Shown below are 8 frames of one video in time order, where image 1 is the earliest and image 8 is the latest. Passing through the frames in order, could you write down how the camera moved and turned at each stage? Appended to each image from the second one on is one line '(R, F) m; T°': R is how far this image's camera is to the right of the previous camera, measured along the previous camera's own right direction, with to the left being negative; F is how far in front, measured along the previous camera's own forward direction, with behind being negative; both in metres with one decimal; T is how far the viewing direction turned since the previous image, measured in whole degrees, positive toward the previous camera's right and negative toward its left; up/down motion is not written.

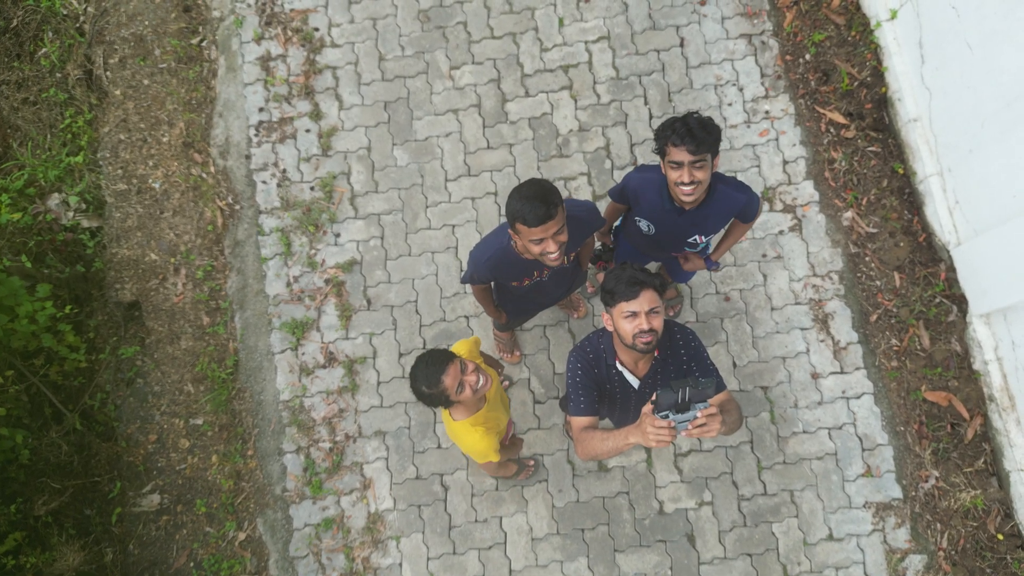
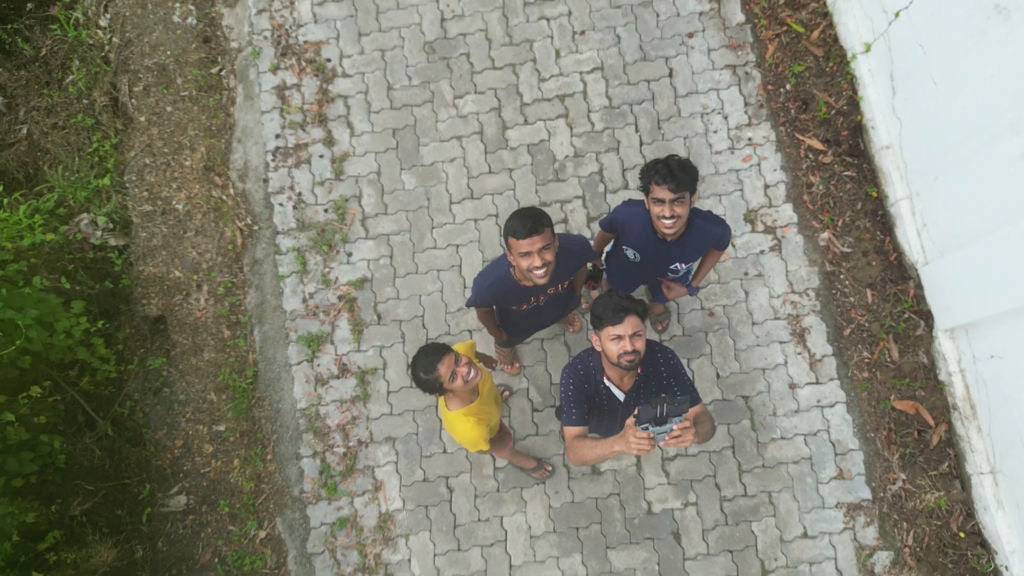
(0.0, -0.2) m; 0°
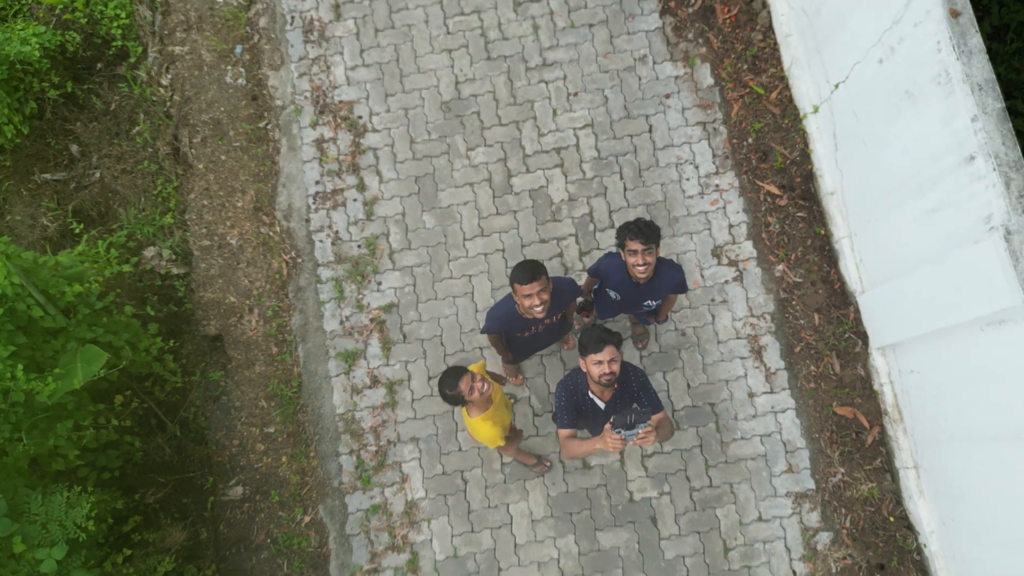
(0.0, -0.5) m; 0°
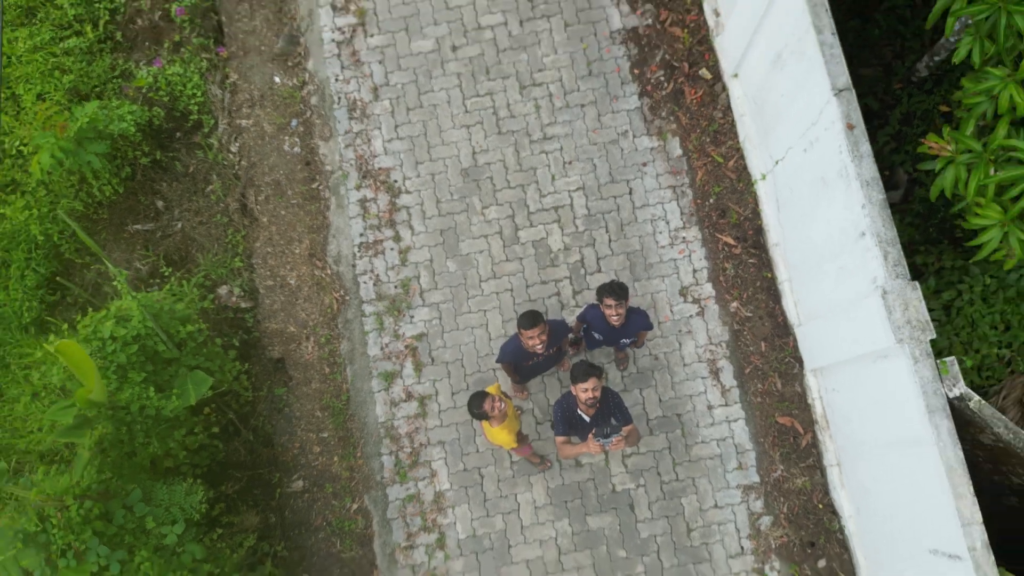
(0.0, -0.8) m; 0°
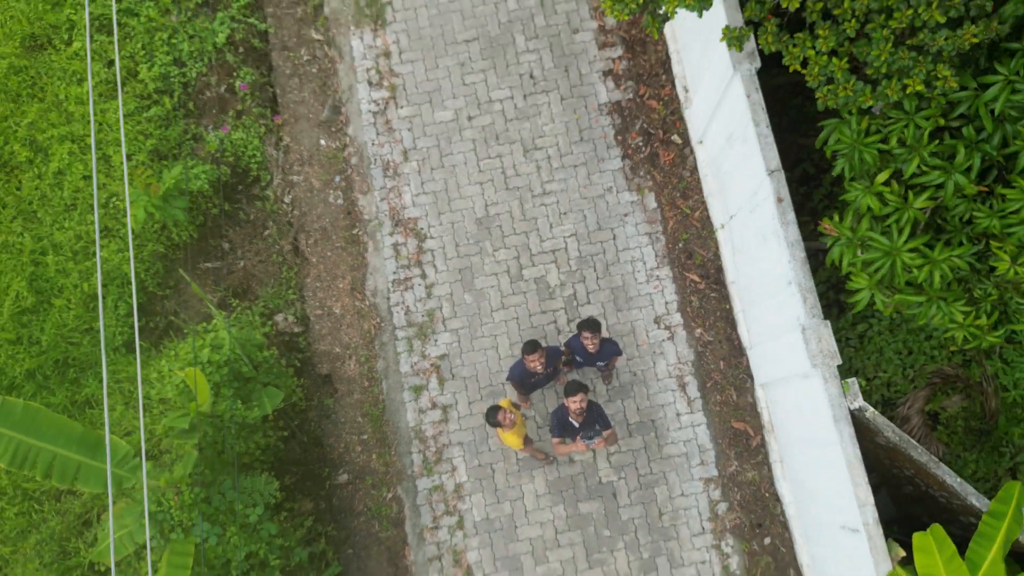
(0.0, -1.0) m; 0°
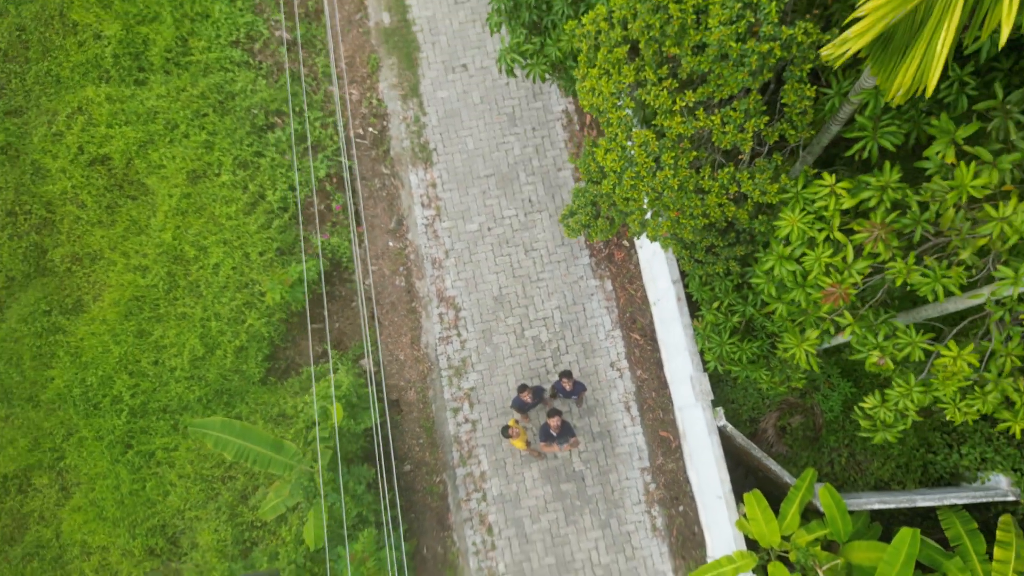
(0.0, -2.8) m; 0°
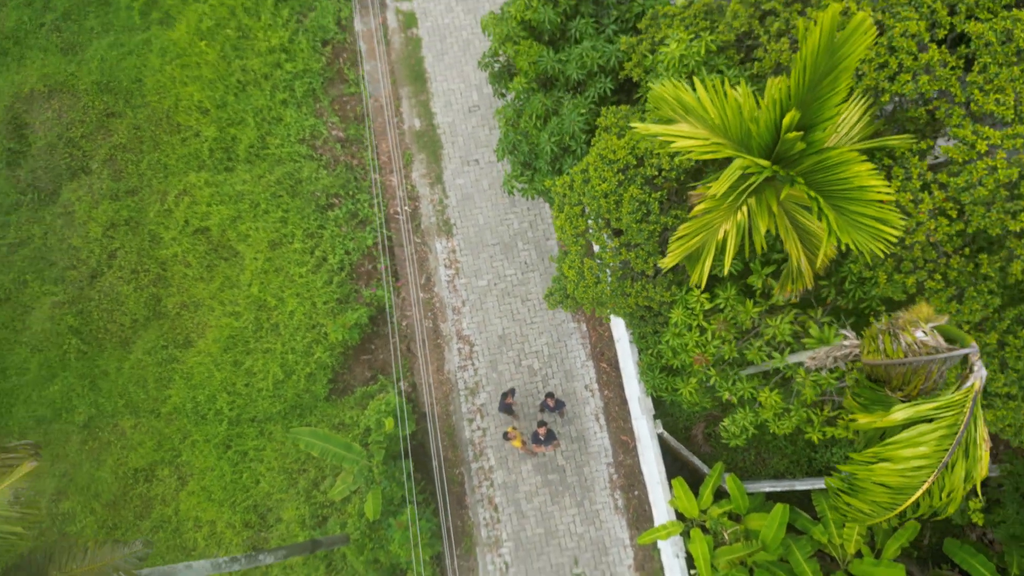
(0.0, -2.9) m; 0°
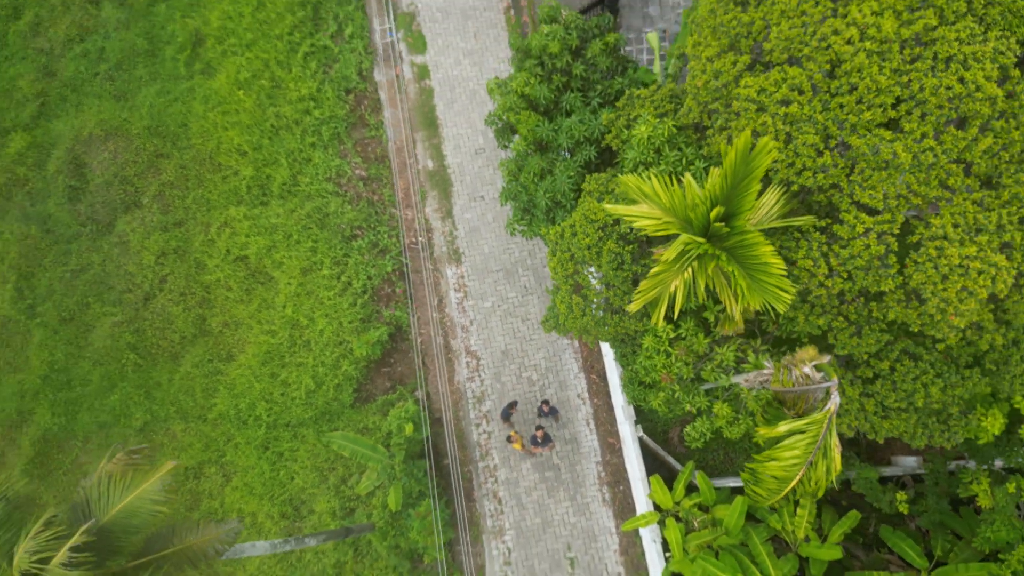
(0.0, -1.7) m; 0°
